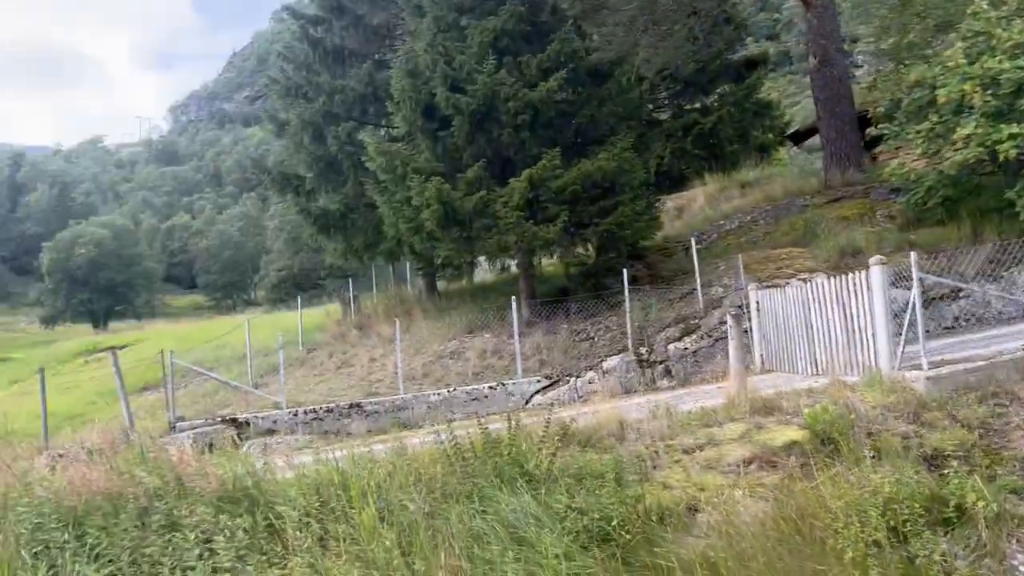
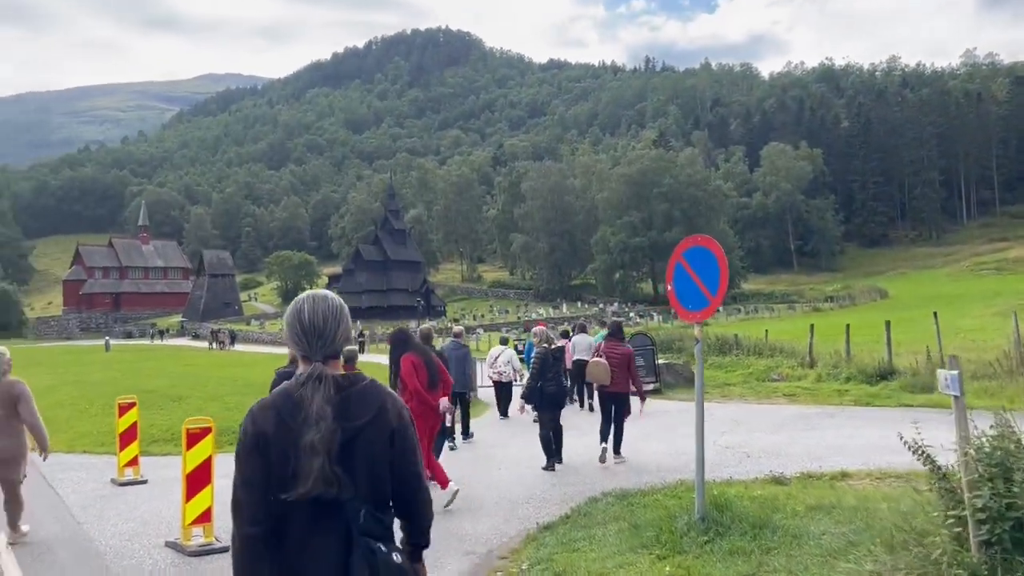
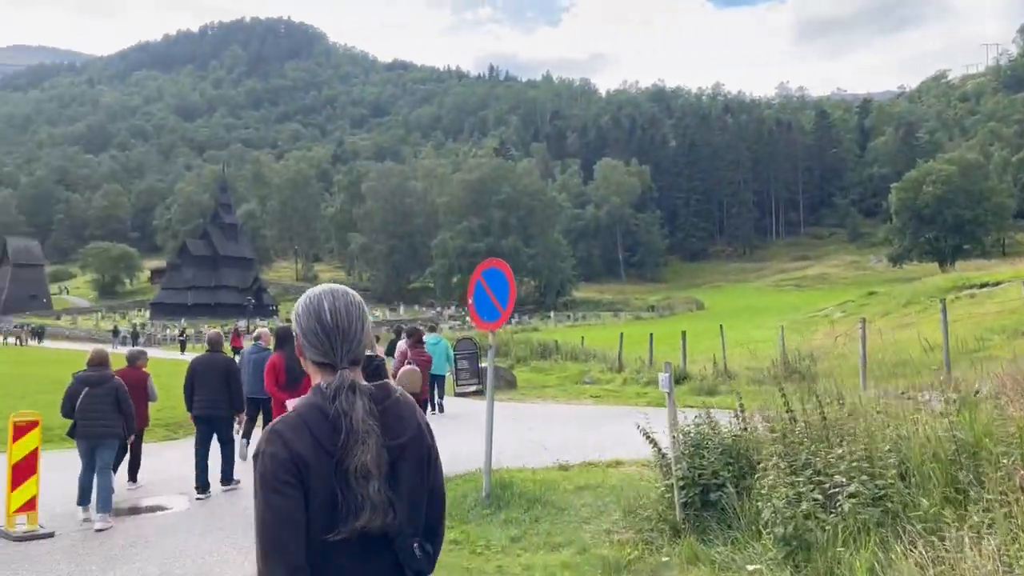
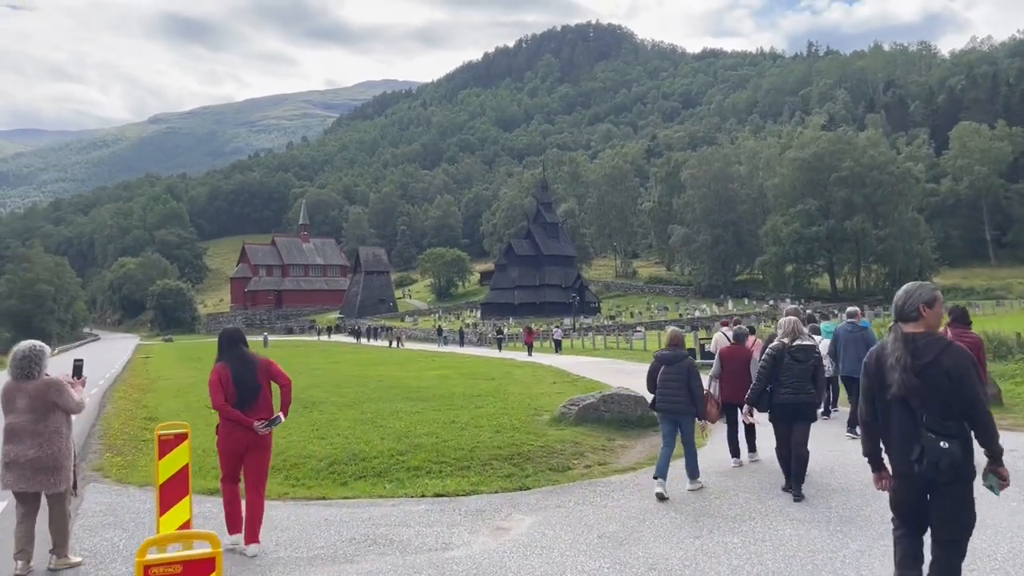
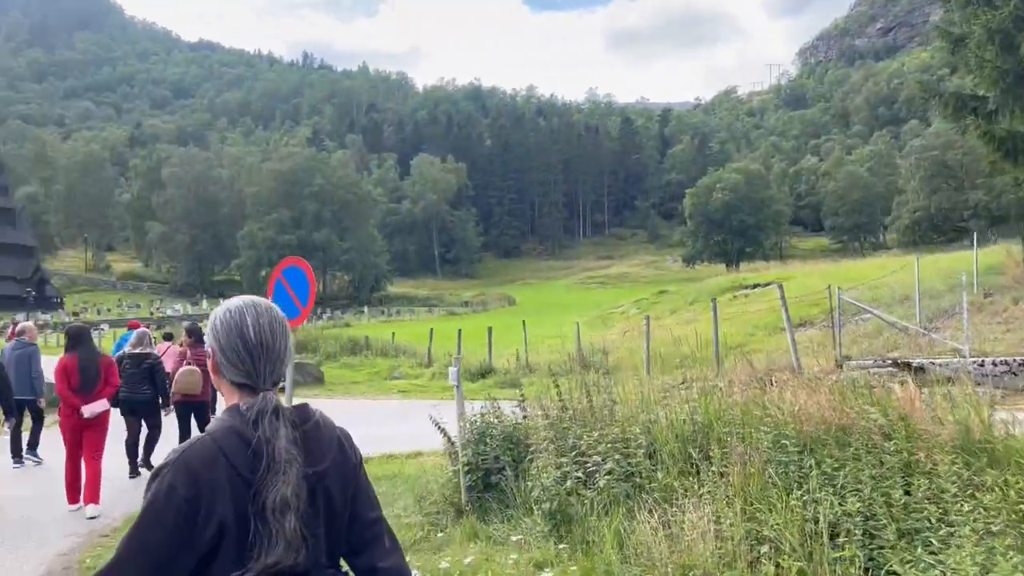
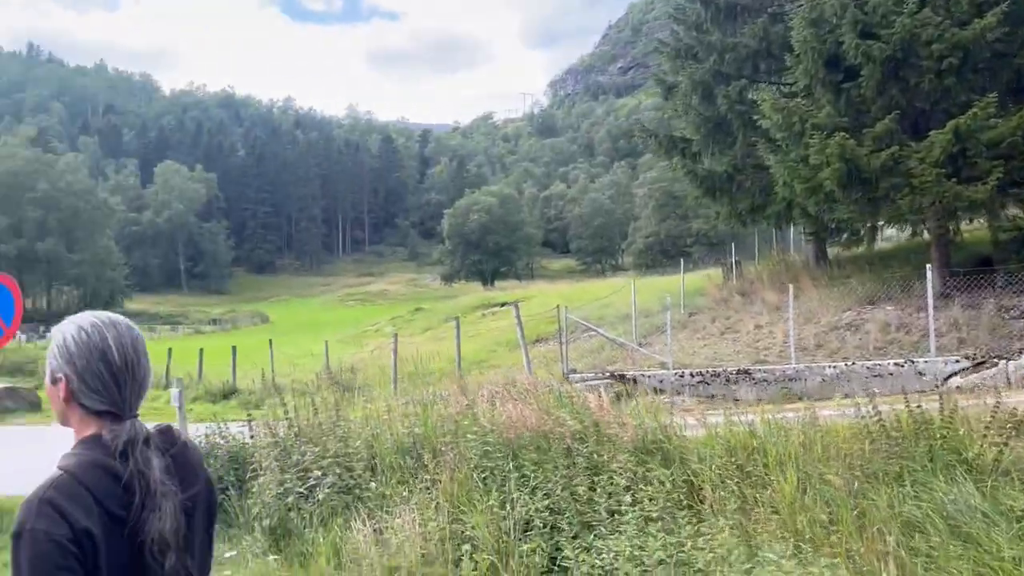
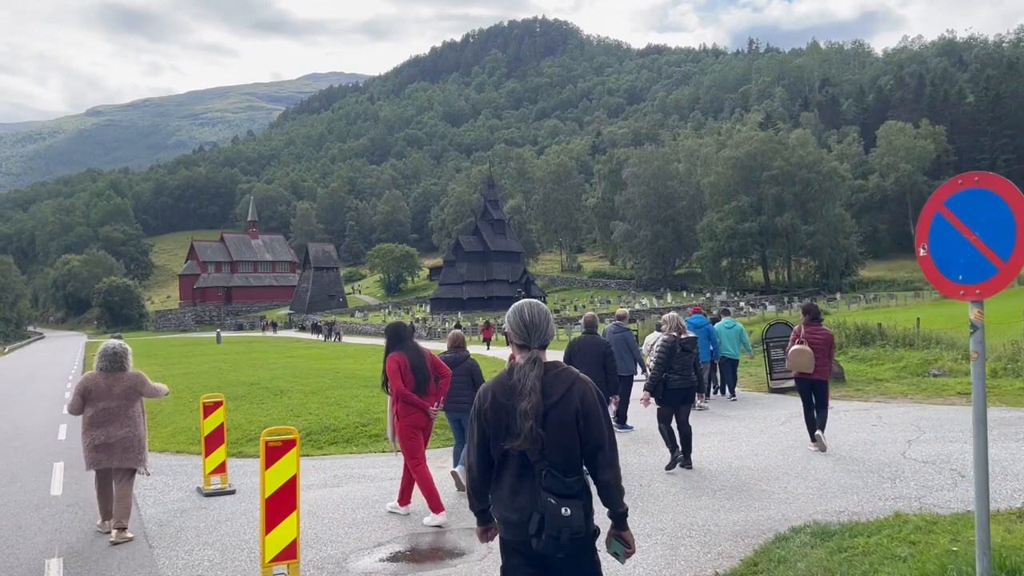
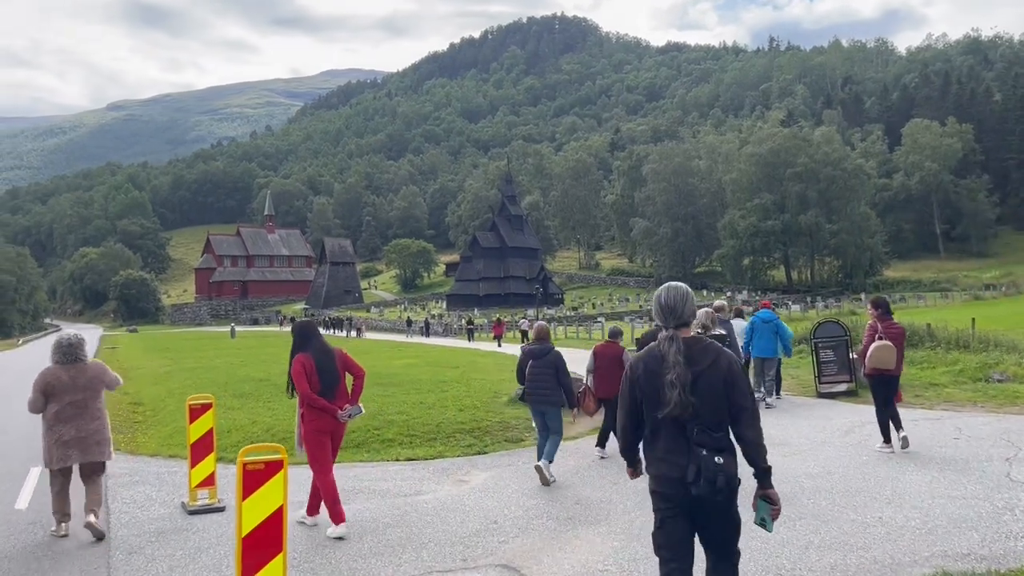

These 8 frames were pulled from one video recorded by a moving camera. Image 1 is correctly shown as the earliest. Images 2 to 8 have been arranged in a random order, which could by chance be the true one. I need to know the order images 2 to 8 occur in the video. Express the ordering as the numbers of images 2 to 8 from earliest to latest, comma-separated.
6, 5, 3, 2, 7, 8, 4
